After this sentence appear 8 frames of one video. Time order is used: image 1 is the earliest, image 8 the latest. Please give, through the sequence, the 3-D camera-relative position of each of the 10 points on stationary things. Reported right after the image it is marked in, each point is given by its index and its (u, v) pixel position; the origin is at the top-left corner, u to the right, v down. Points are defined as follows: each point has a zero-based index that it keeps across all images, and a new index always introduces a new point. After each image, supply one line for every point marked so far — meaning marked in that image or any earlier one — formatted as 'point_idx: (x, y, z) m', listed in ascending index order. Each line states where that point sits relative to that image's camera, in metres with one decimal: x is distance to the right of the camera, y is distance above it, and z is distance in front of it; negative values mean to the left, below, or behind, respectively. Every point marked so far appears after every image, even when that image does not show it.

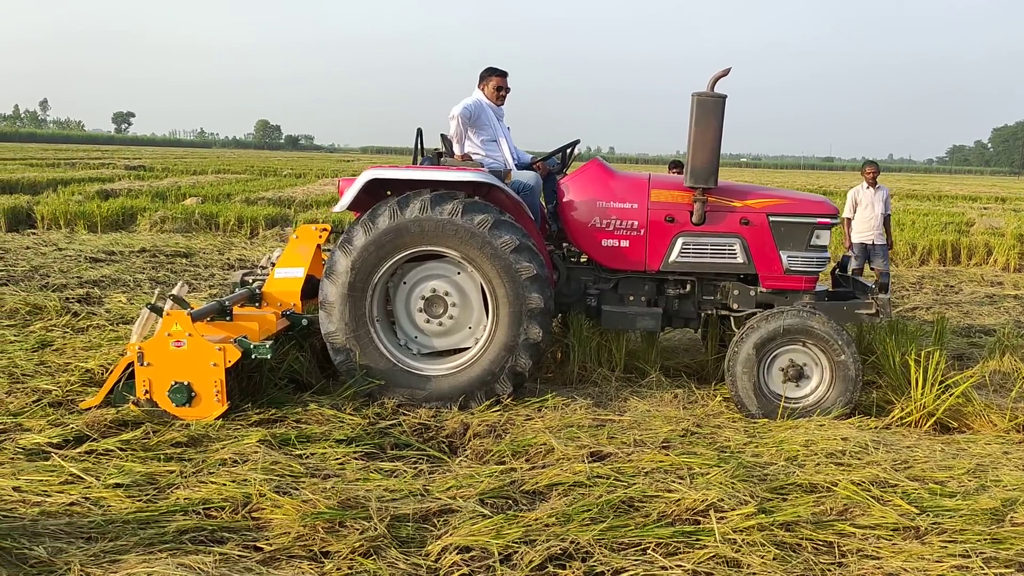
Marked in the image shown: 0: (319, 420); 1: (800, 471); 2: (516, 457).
0: (-0.8, -0.5, +3.6) m
1: (+1.0, -0.6, +3.0) m
2: (0.0, -0.6, +3.1) m
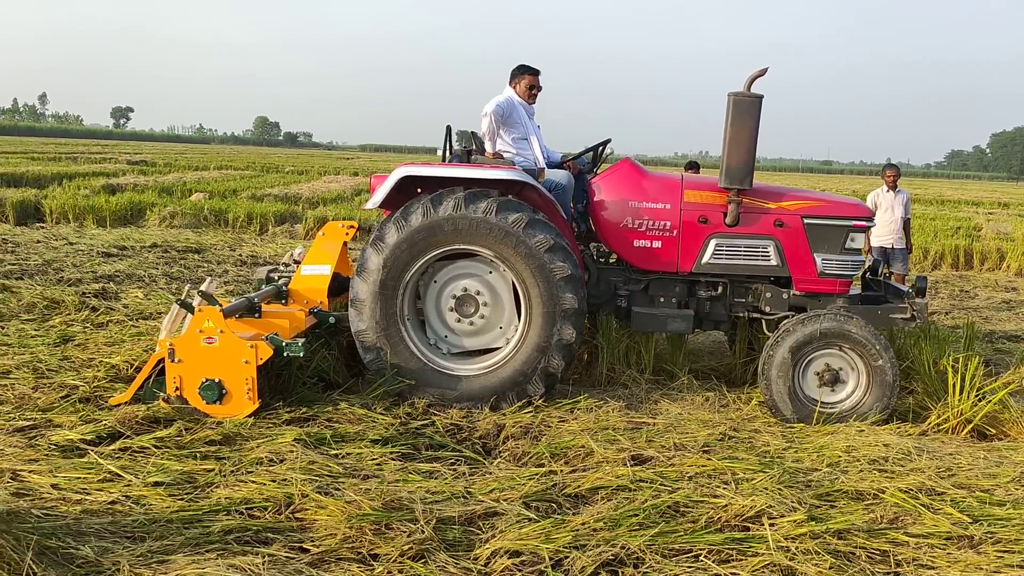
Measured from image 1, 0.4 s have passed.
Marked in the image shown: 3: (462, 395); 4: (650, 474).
0: (-0.6, -0.5, +3.5) m
1: (+1.1, -0.6, +3.0) m
2: (+0.1, -0.6, +3.1) m
3: (-0.2, -0.4, +3.8) m
4: (+0.4, -0.6, +2.9) m
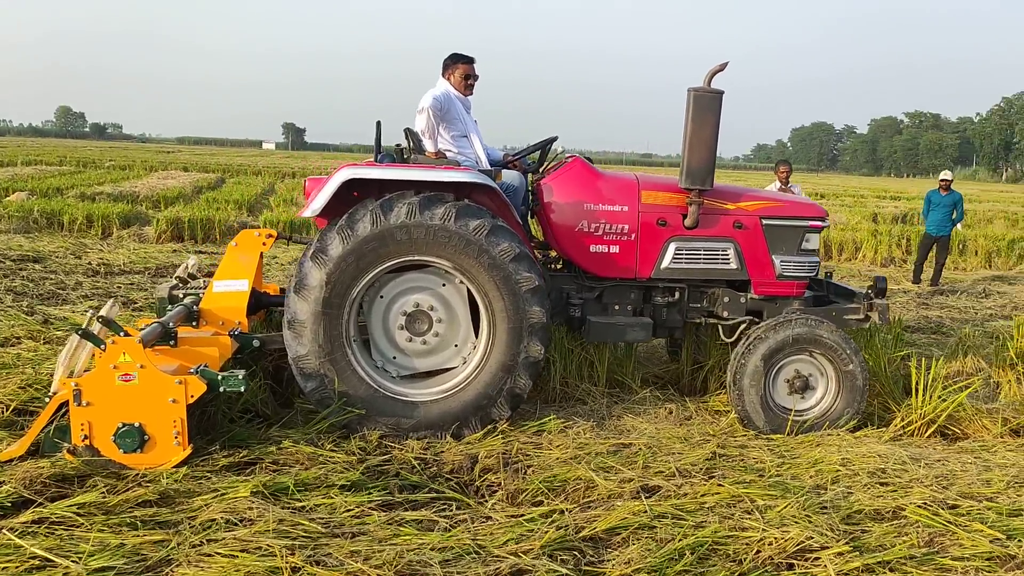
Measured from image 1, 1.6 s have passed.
0: (-0.7, -0.6, +3.1) m
1: (+1.1, -0.6, +2.8) m
2: (+0.1, -0.6, +2.8) m
3: (-0.3, -0.5, +3.4) m
4: (+0.5, -0.6, +2.7) m
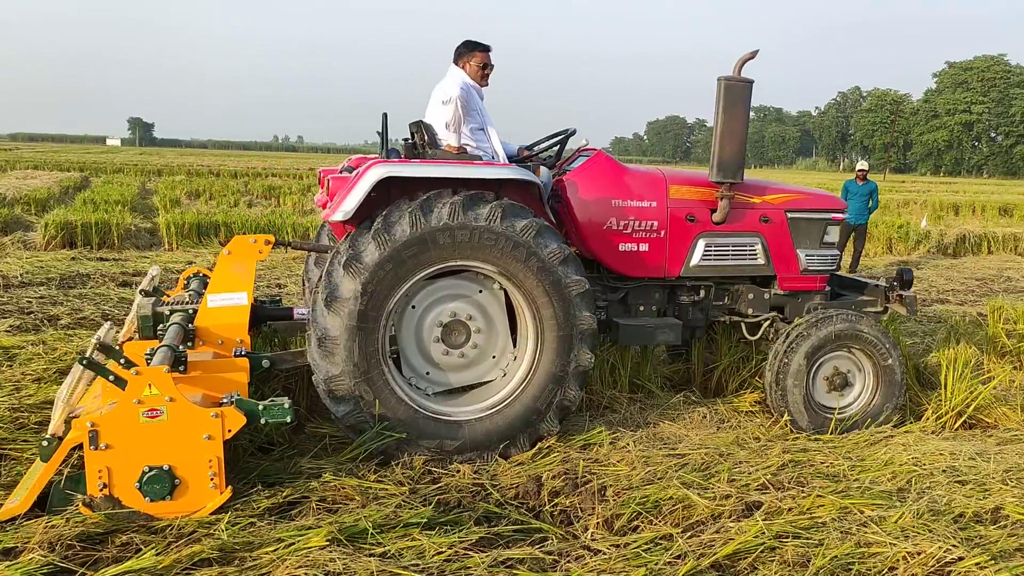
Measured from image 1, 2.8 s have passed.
0: (-0.5, -0.6, +2.7) m
1: (+1.3, -0.6, +2.8) m
2: (+0.4, -0.7, +2.6) m
3: (-0.2, -0.5, +3.1) m
4: (+0.7, -0.7, +2.5) m
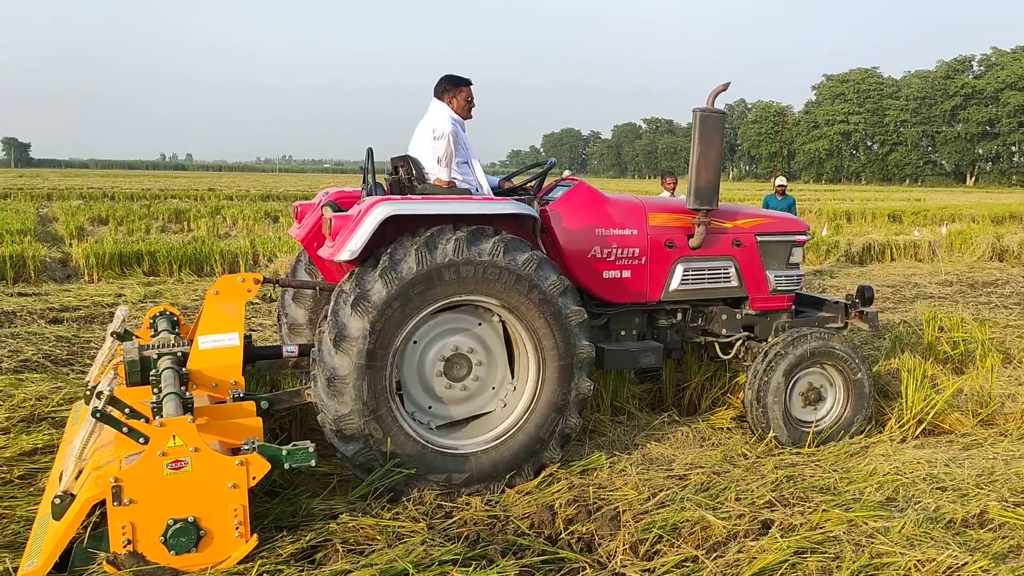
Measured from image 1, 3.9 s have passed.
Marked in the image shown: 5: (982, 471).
0: (-0.4, -0.8, +2.7) m
1: (+1.4, -0.7, +3.0) m
2: (+0.5, -0.8, +2.7) m
3: (-0.1, -0.6, +3.1) m
4: (+0.8, -0.7, +2.6) m
5: (+1.7, -0.7, +3.3) m
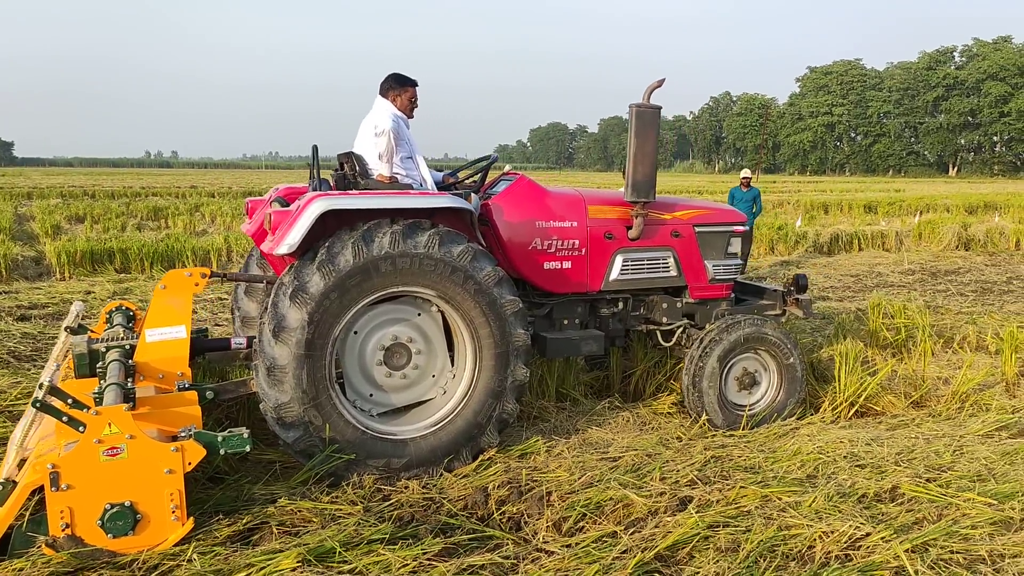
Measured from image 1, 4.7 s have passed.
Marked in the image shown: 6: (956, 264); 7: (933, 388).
0: (-0.6, -0.7, +2.8) m
1: (+1.2, -0.7, +3.1) m
2: (+0.3, -0.7, +2.8) m
3: (-0.4, -0.6, +3.2) m
4: (+0.6, -0.7, +2.8) m
5: (+1.5, -0.6, +3.4) m
6: (+5.0, +0.3, +10.2) m
7: (+2.0, -0.5, +4.3) m
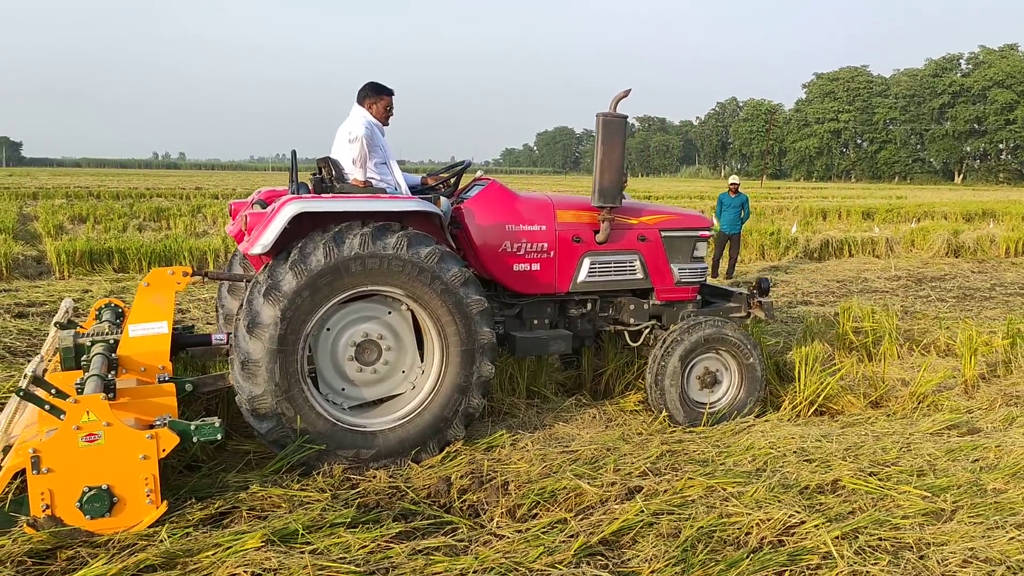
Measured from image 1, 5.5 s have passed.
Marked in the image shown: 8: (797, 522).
0: (-0.8, -0.7, +3.0) m
1: (+1.0, -0.7, +3.3) m
2: (+0.1, -0.7, +3.0) m
3: (-0.5, -0.6, +3.4) m
4: (+0.5, -0.7, +2.9) m
5: (+1.3, -0.6, +3.5) m
6: (+4.9, +0.2, +10.3) m
7: (+1.9, -0.5, +4.4) m
8: (+0.9, -0.7, +2.8) m
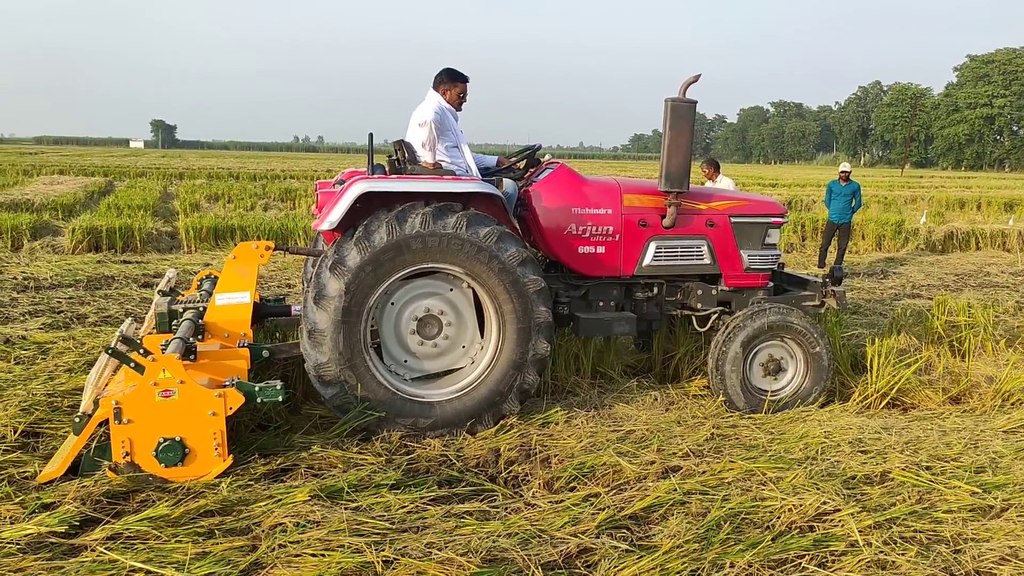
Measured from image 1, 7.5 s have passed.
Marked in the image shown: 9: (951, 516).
0: (-0.6, -0.6, +3.2) m
1: (+1.2, -0.6, +3.2) m
2: (+0.3, -0.7, +3.0) m
3: (-0.3, -0.5, +3.5) m
4: (+0.6, -0.6, +3.0) m
5: (+1.5, -0.6, +3.5) m
6: (+6.1, +0.2, +9.7) m
7: (+2.2, -0.5, +4.3) m
8: (+1.0, -0.7, +2.8) m
9: (+1.4, -0.7, +2.8) m
